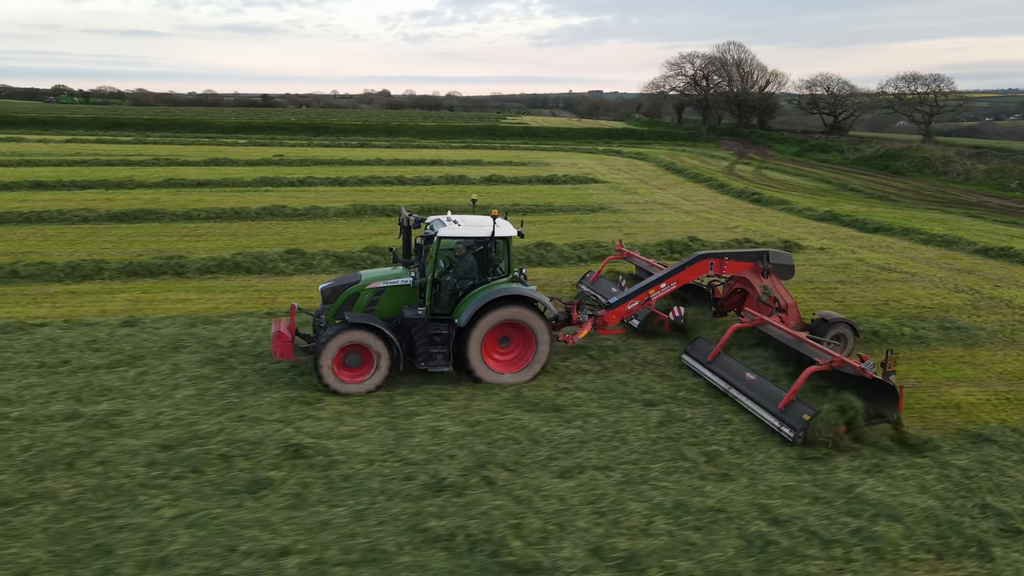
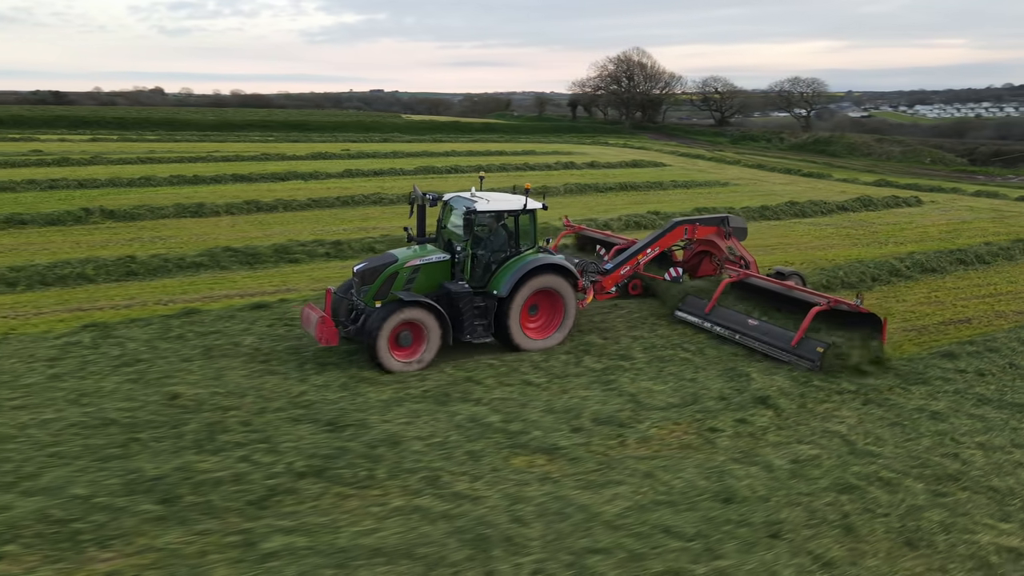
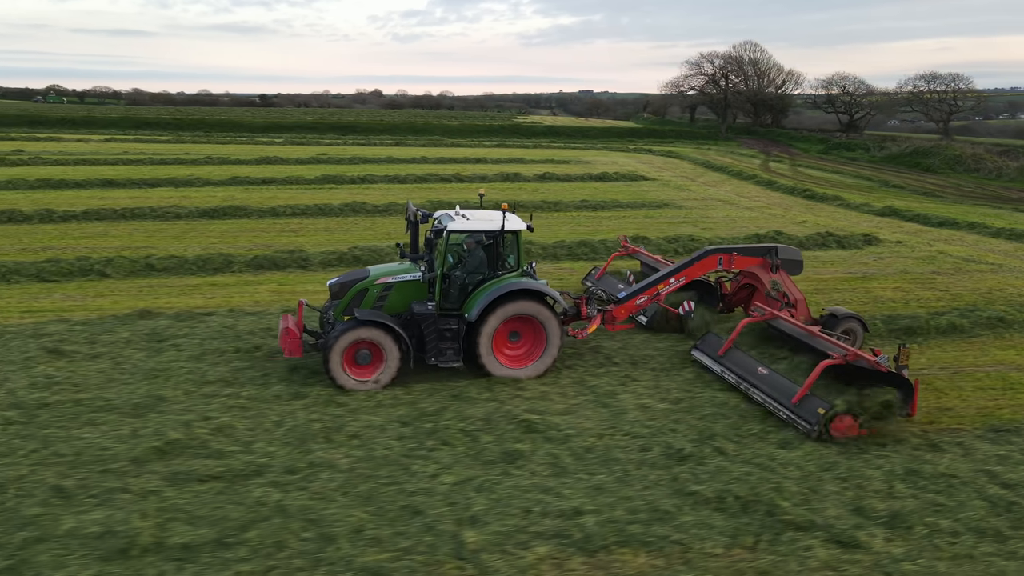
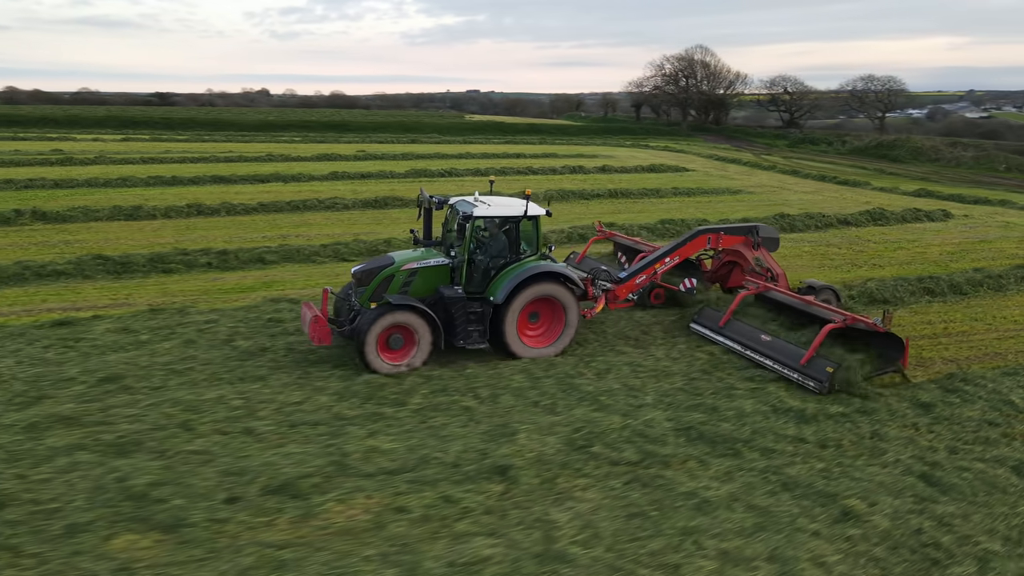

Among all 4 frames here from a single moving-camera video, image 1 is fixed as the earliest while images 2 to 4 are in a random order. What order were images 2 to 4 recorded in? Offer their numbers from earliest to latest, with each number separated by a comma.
3, 4, 2
